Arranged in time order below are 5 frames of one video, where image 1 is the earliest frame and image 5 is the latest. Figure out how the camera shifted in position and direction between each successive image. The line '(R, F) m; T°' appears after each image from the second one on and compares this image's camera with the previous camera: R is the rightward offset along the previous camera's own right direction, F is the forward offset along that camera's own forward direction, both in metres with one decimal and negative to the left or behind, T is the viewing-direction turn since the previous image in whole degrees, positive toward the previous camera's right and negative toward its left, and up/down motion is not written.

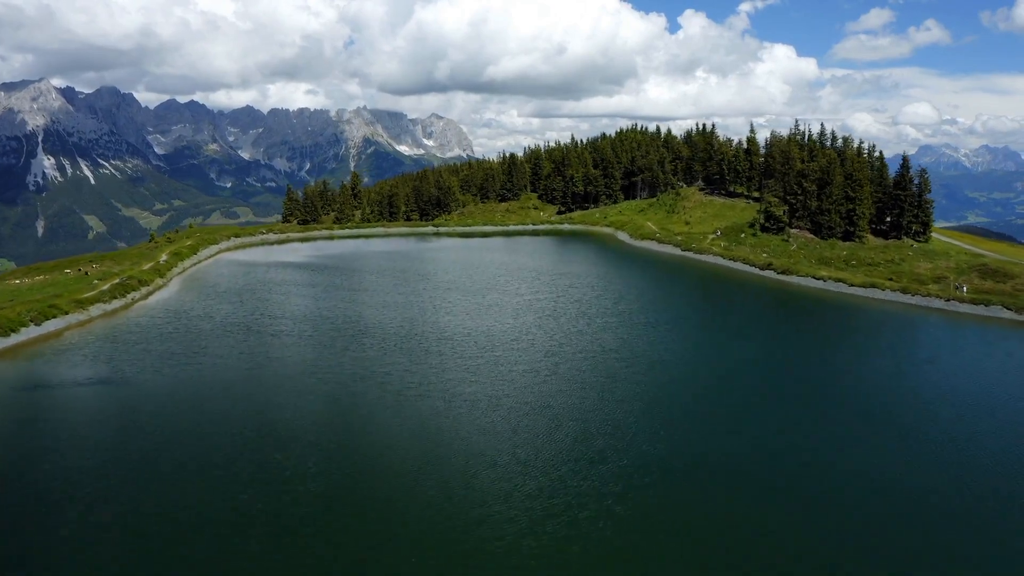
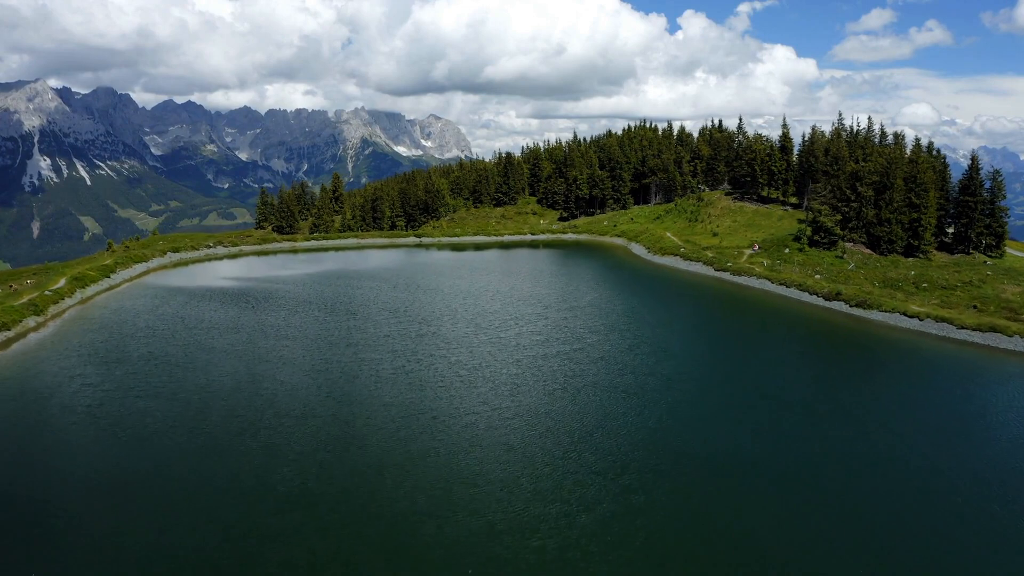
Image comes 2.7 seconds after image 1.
(+0.4, +12.2) m; 0°
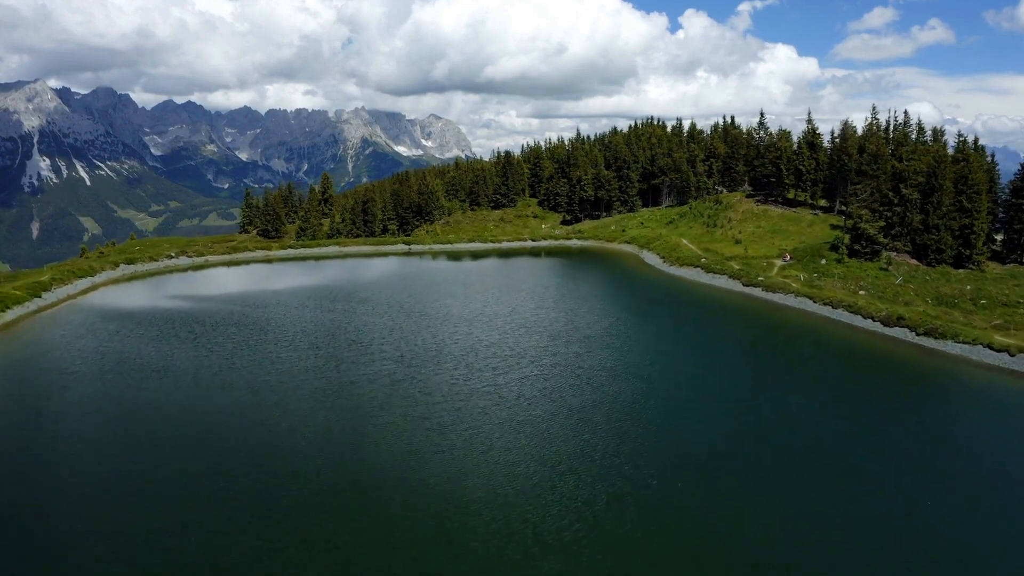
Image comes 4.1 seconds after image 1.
(+0.2, +6.9) m; 0°
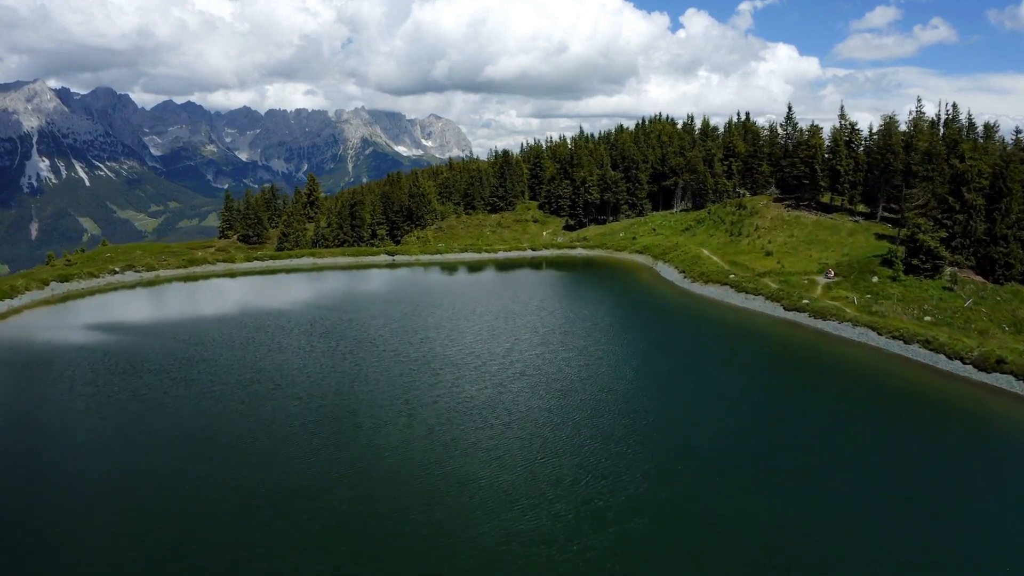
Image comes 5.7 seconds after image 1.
(+0.3, +7.5) m; 0°
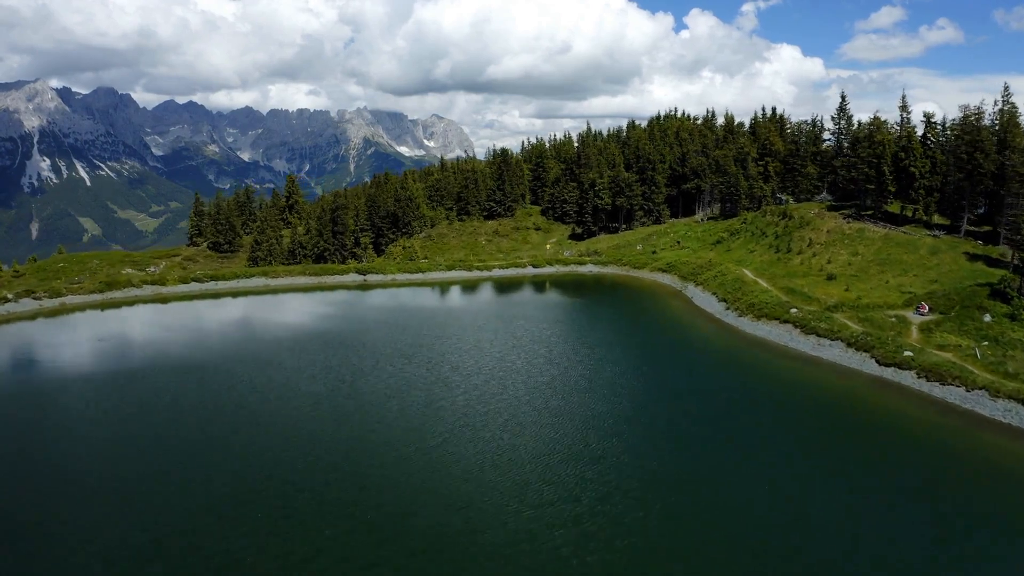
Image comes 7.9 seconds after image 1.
(+0.4, +10.2) m; 0°
